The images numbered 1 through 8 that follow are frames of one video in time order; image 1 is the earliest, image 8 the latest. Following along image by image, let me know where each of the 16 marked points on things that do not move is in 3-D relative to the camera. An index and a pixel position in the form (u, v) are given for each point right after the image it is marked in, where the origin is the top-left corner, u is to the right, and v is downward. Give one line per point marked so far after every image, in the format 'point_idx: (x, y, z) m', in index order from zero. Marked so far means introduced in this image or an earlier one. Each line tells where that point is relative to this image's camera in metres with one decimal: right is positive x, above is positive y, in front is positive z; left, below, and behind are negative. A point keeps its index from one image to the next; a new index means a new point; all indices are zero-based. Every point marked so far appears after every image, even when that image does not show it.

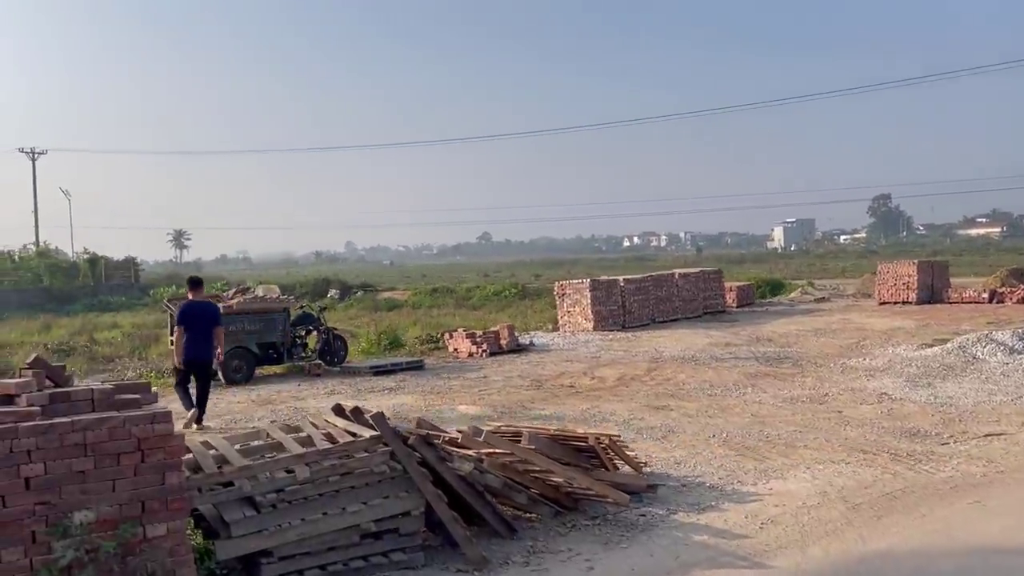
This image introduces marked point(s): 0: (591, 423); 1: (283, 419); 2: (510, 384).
0: (+0.9, -1.5, +9.5) m
1: (-2.8, -1.6, +10.5) m
2: (0.0, -1.4, +12.2) m
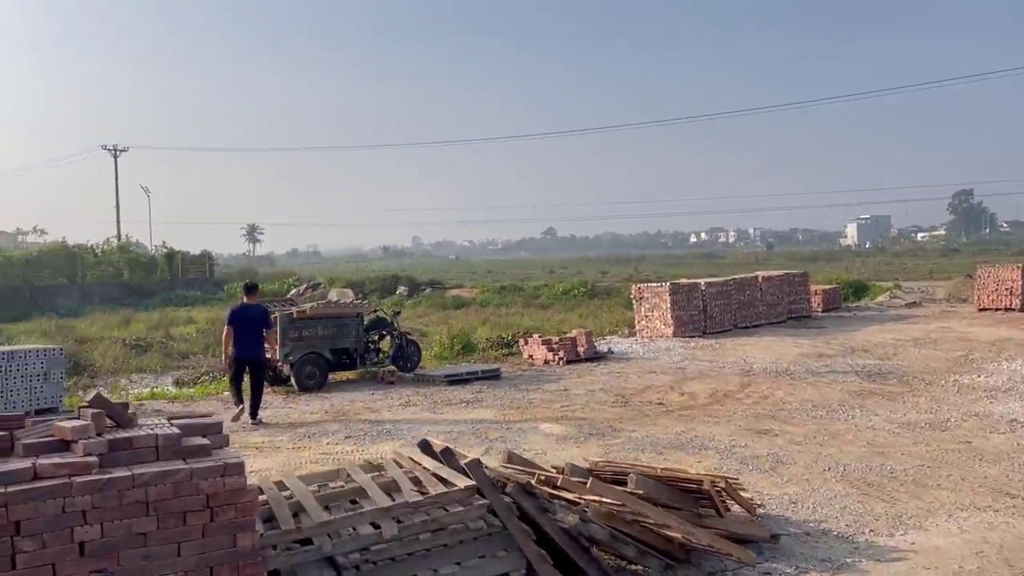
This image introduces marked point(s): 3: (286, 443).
0: (+1.8, -1.7, +8.7) m
1: (-1.8, -1.7, +10.0) m
2: (+1.1, -1.5, +11.5) m
3: (-2.6, -1.8, +9.7) m
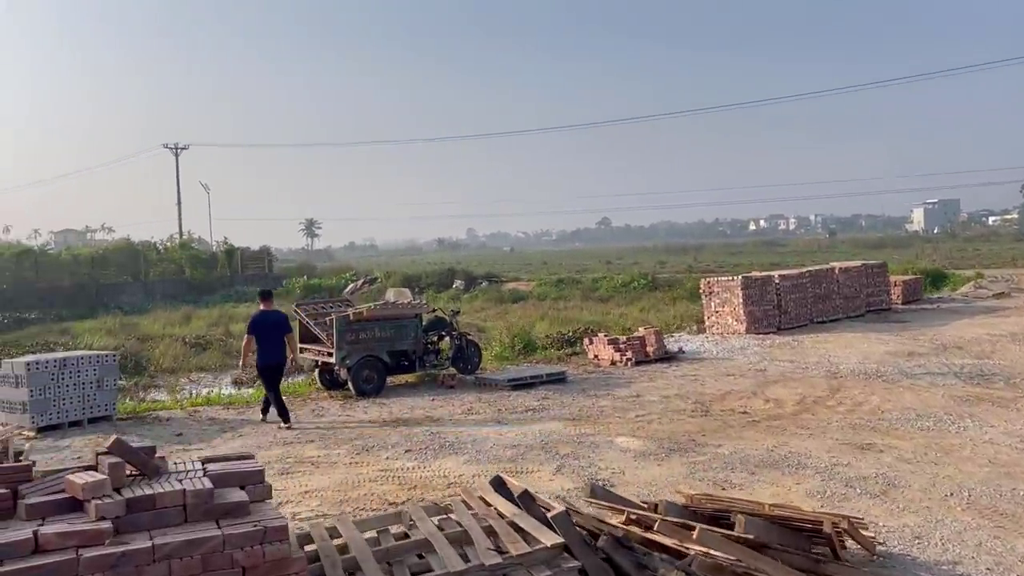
0: (+2.5, -1.7, +7.9) m
1: (-1.0, -1.7, +9.3) m
2: (+2.0, -1.5, +10.6) m
3: (-1.8, -1.8, +9.1) m
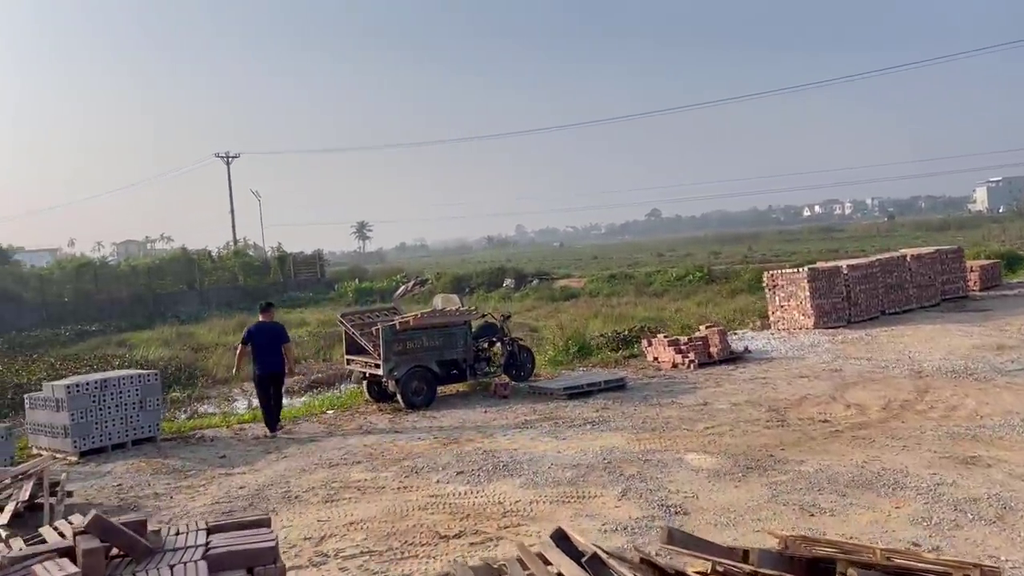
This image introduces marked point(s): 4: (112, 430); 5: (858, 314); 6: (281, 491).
0: (+3.0, -1.7, +7.0) m
1: (-0.4, -1.8, +8.7) m
2: (+2.7, -1.5, +9.8) m
3: (-1.2, -1.9, +8.6) m
4: (-5.1, -1.8, +10.8) m
5: (+7.6, -0.6, +18.6) m
6: (-2.3, -2.0, +8.5) m
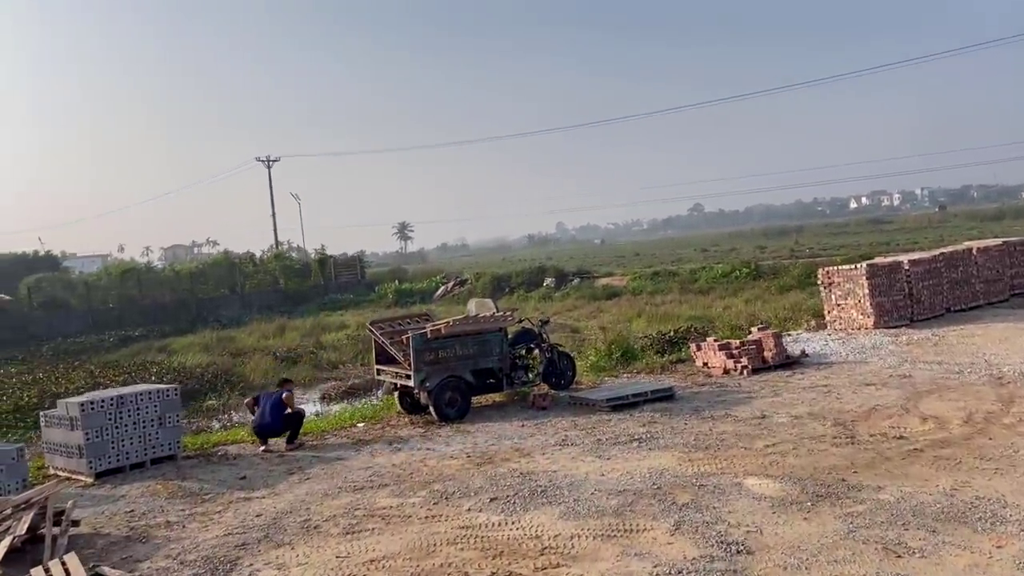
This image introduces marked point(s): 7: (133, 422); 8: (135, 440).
0: (+3.3, -1.7, +6.1) m
1: (-0.1, -1.9, +7.9) m
2: (+3.1, -1.5, +8.8) m
3: (-0.9, -2.0, +7.8) m
4: (-4.6, -1.9, +10.2) m
5: (+8.4, -0.5, +17.4) m
6: (-2.0, -2.1, +7.8) m
7: (-4.6, -1.6, +10.3) m
8: (-4.6, -1.8, +10.3) m
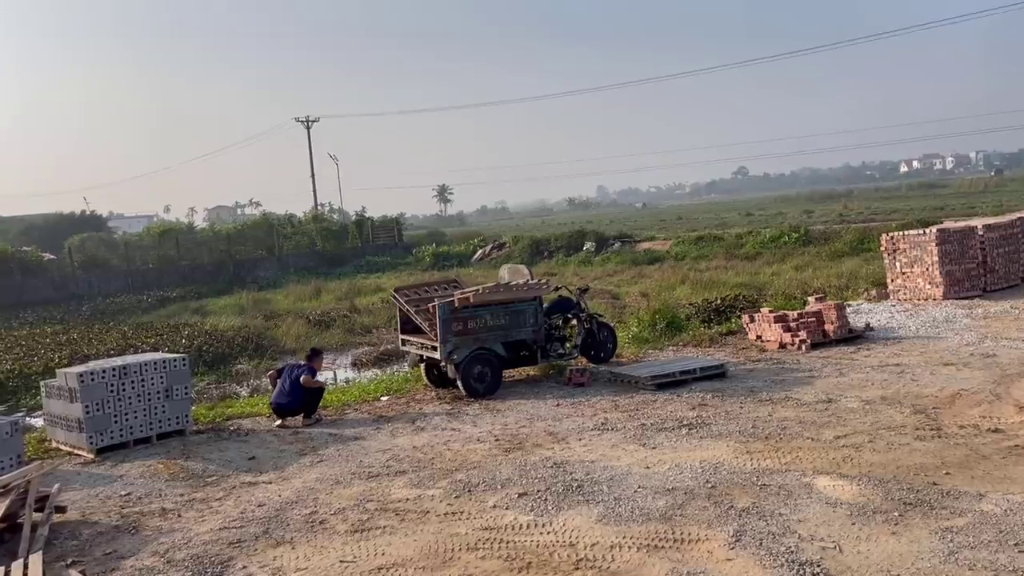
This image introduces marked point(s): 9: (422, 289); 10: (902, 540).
0: (+3.5, -1.5, +4.9) m
1: (+0.2, -1.6, +6.9) m
2: (+3.4, -1.2, +7.7) m
3: (-0.6, -1.7, +6.9) m
4: (-4.2, -1.5, +9.5) m
5: (+9.1, +0.1, +16.0) m
6: (-1.7, -1.8, +7.0) m
7: (-4.2, -1.2, +9.5) m
8: (-4.2, -1.4, +9.5) m
9: (-1.2, 0.0, +11.8) m
10: (+2.4, -1.6, +5.3) m
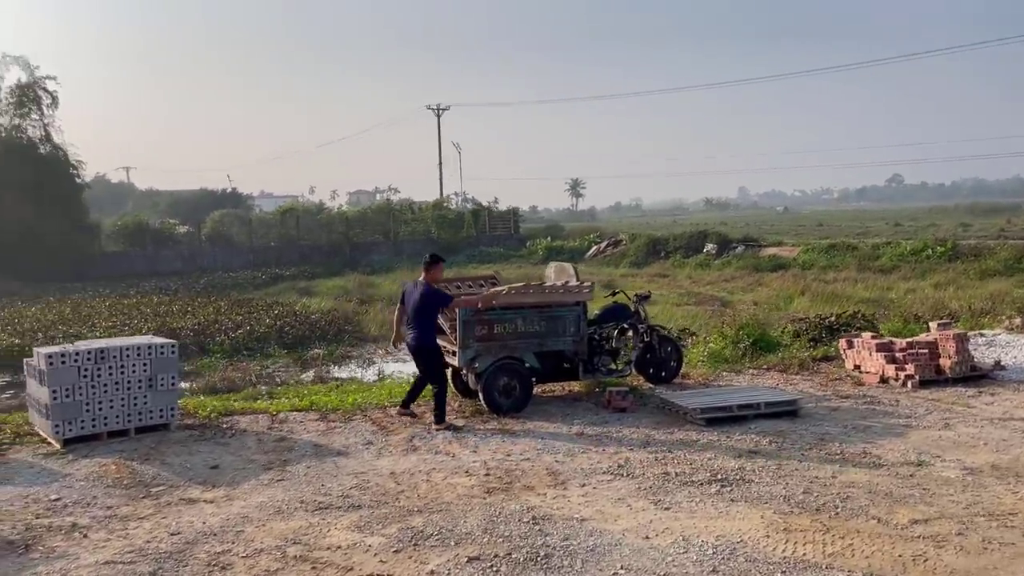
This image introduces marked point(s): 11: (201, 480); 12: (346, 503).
0: (+2.8, -1.8, +2.9) m
1: (-0.1, -1.7, +5.4) m
2: (+3.2, -1.5, +5.7) m
3: (-0.9, -1.7, +5.5) m
4: (-4.1, -1.3, +8.6) m
5: (+10.2, -0.5, +13.0) m
6: (-2.0, -1.8, +5.7) m
7: (-4.0, -1.0, +8.6) m
8: (-4.0, -1.2, +8.6) m
9: (-0.7, 0.0, +10.4) m
10: (+1.9, -1.8, +3.5) m
11: (-2.7, -1.7, +7.4) m
12: (-1.3, -1.7, +6.6) m
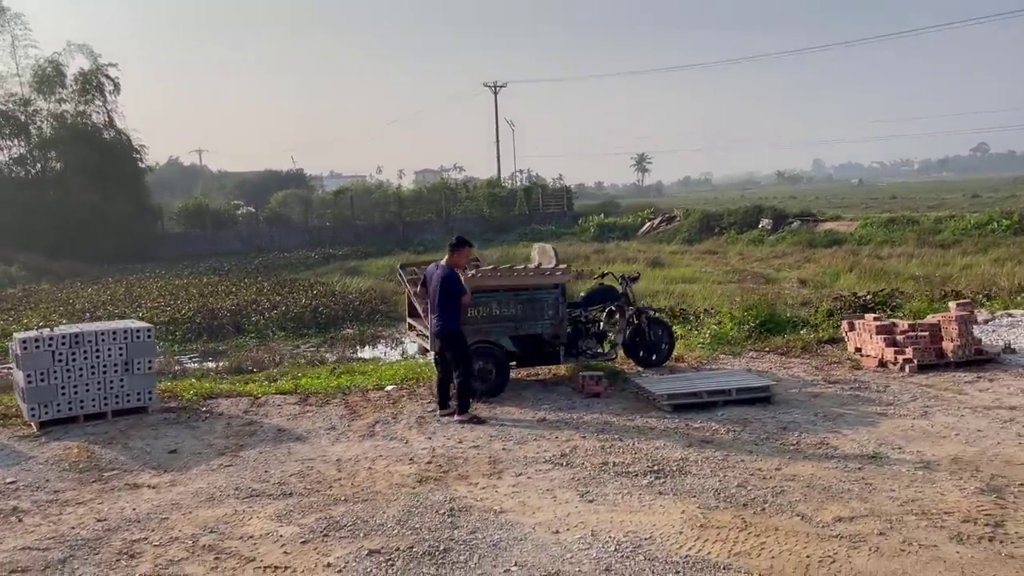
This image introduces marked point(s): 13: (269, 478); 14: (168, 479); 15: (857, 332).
0: (+2.0, -1.7, +2.6) m
1: (-0.7, -1.6, +5.3) m
2: (+2.6, -1.3, +5.3) m
3: (-1.5, -1.6, +5.4) m
4: (-4.4, -1.1, +8.8) m
5: (+10.2, -0.1, +12.0) m
6: (-2.6, -1.7, +5.8) m
7: (-4.4, -0.8, +8.8) m
8: (-4.4, -1.0, +8.8) m
9: (-0.9, +0.2, +10.3) m
10: (+1.1, -1.7, +3.2) m
11: (-3.1, -1.5, +7.5) m
12: (-1.8, -1.5, +6.6) m
13: (-1.9, -1.5, +6.9) m
14: (-2.8, -1.6, +7.0) m
15: (+4.1, -0.5, +10.3) m
